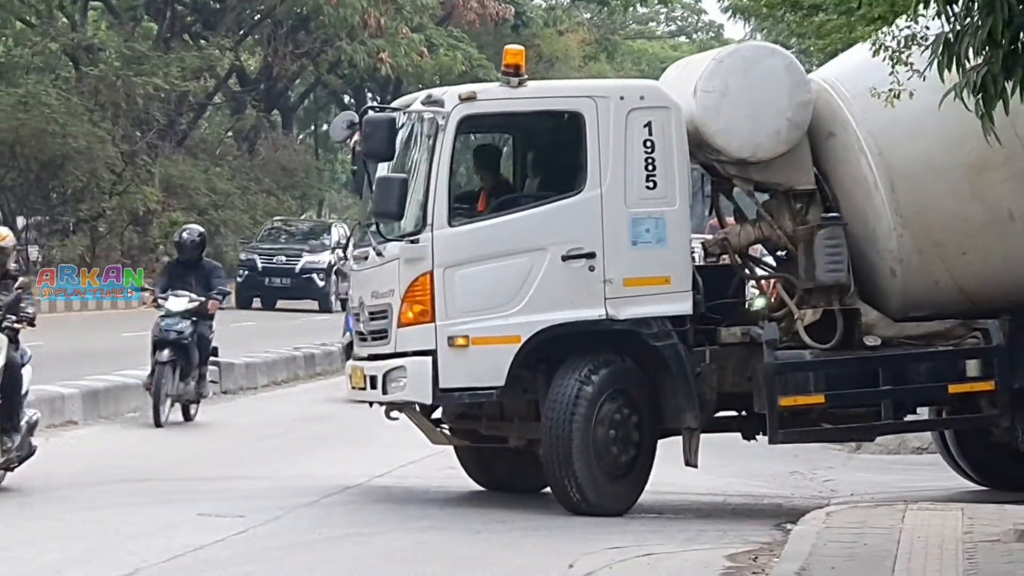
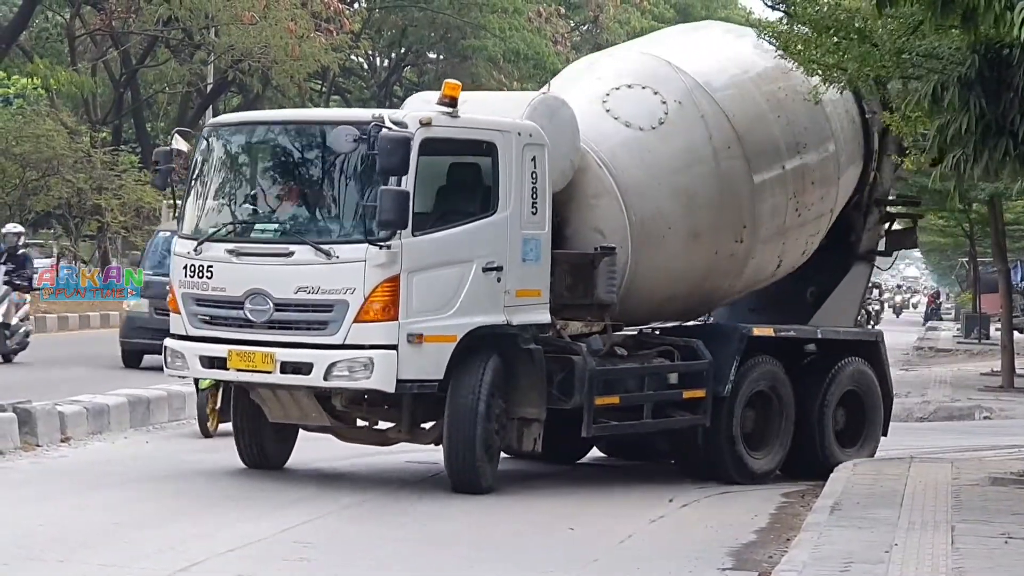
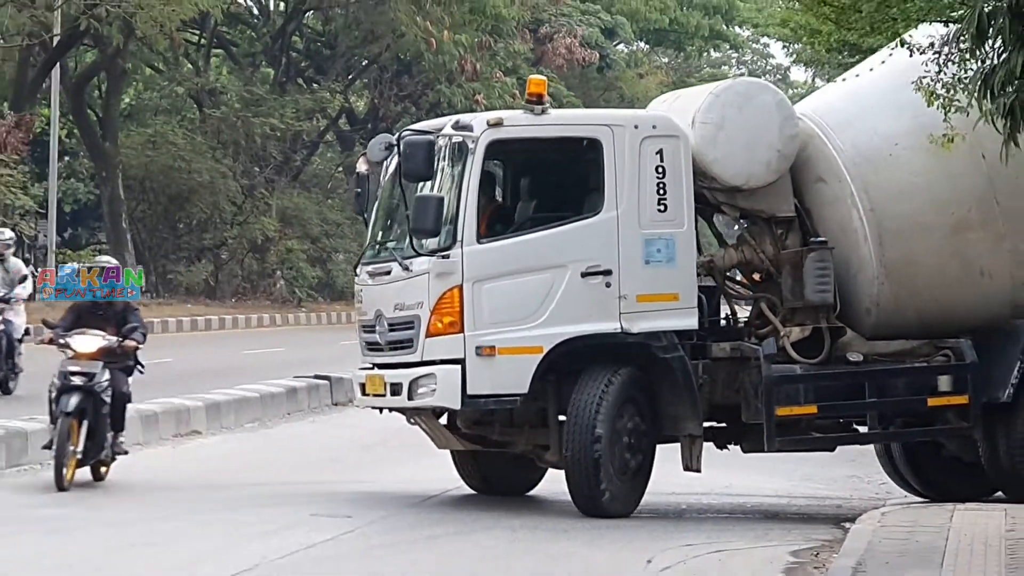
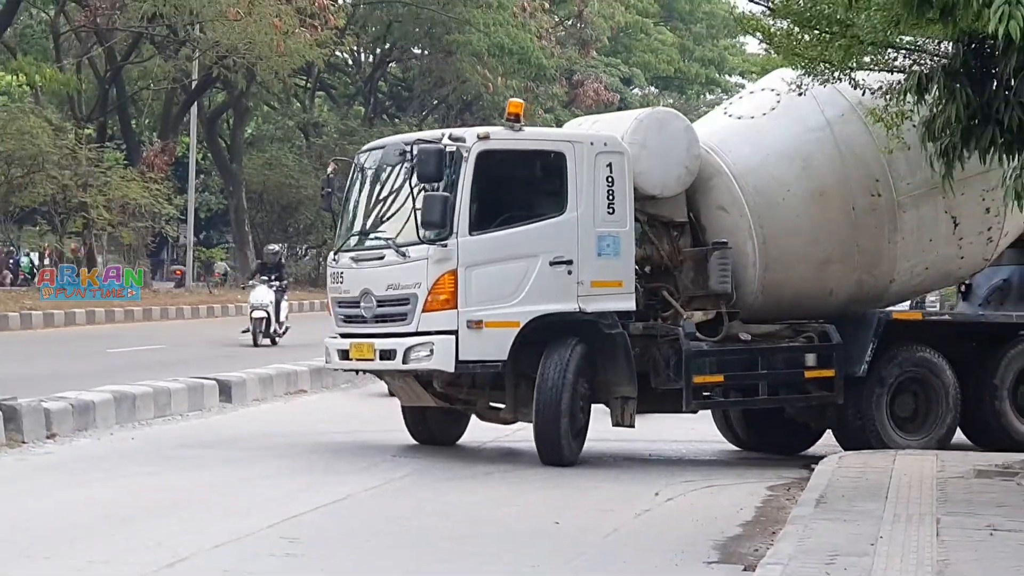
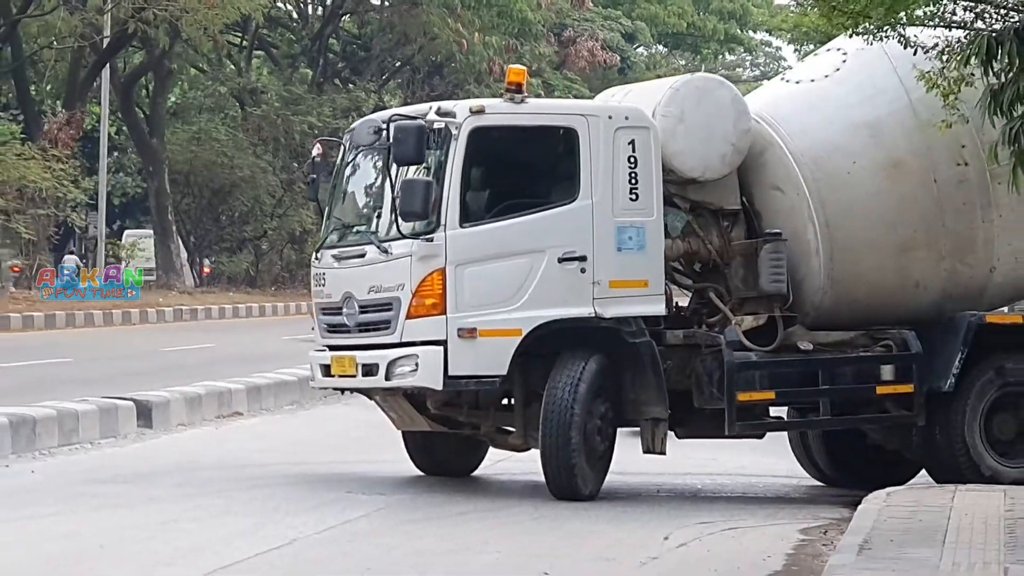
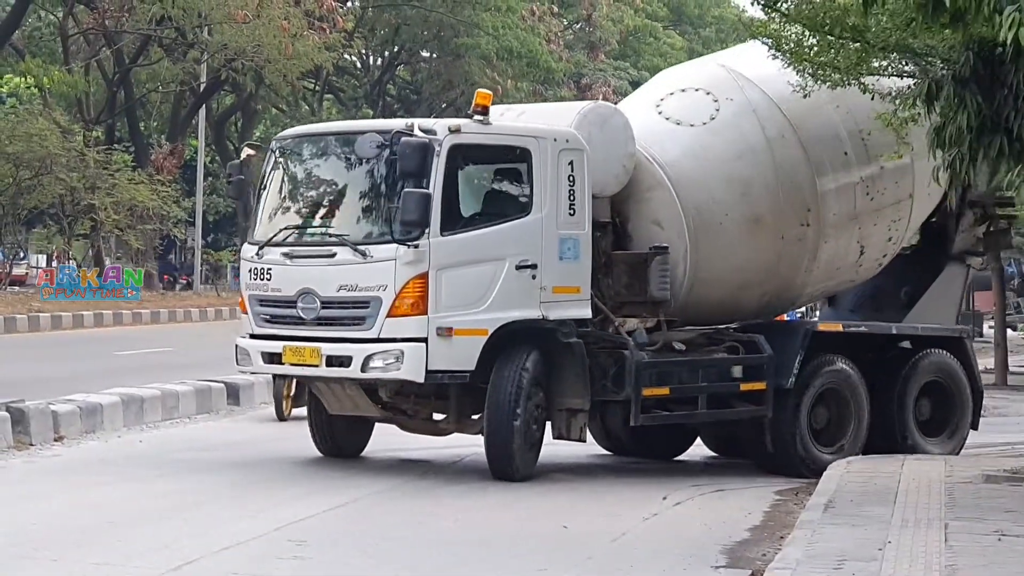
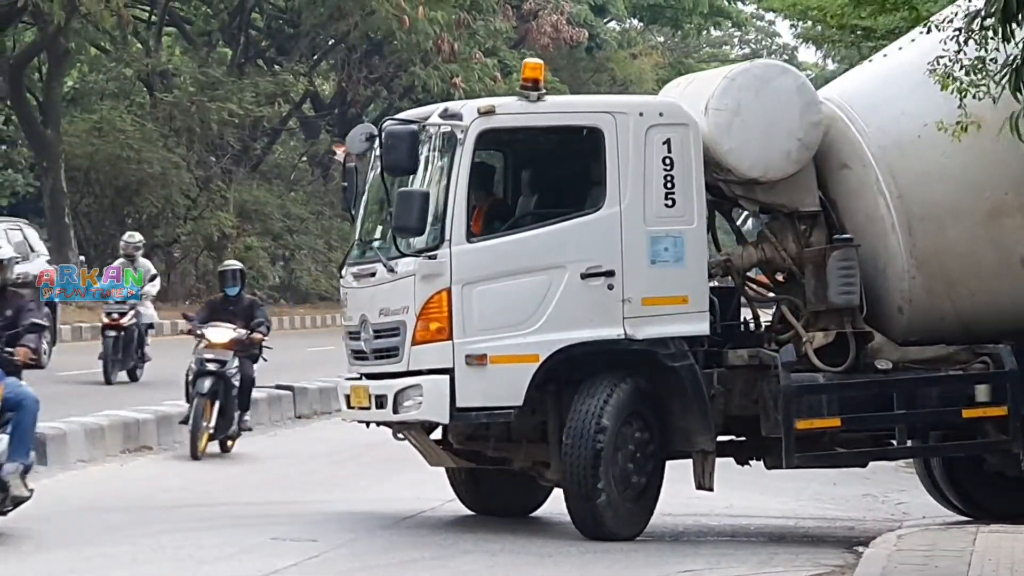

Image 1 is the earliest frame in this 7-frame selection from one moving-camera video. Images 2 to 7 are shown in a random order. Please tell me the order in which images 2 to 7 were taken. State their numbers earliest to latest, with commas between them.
7, 3, 5, 4, 6, 2
